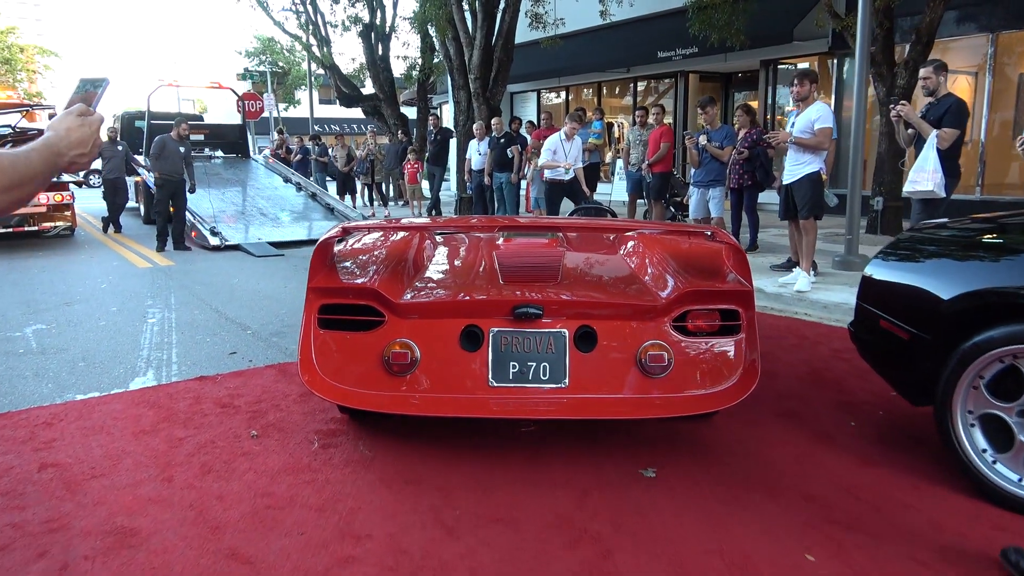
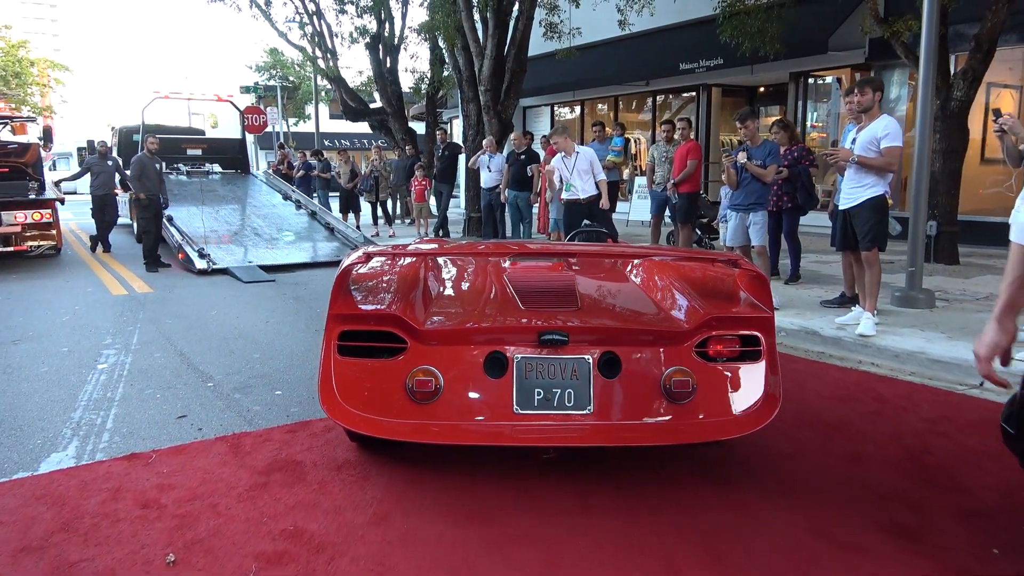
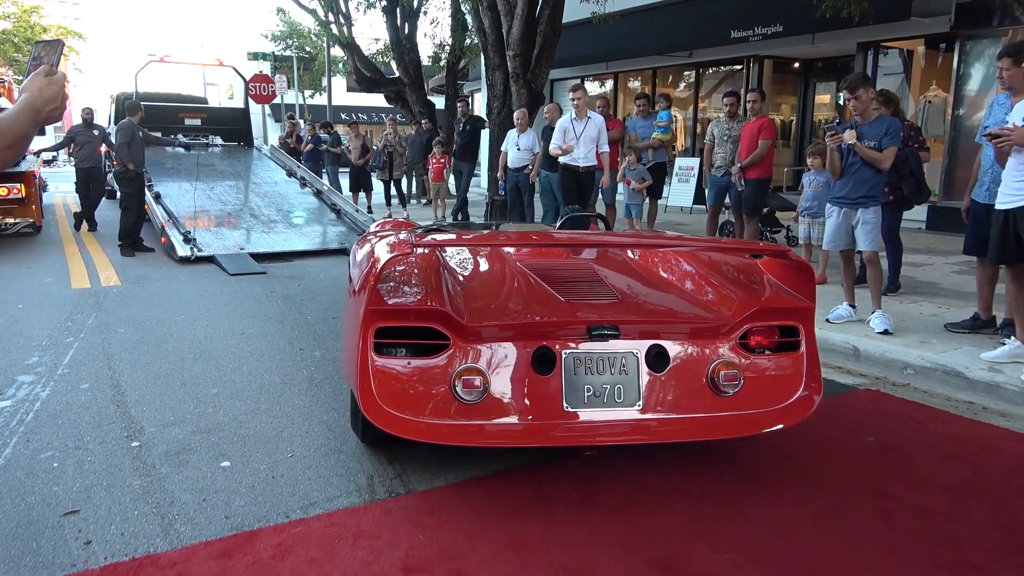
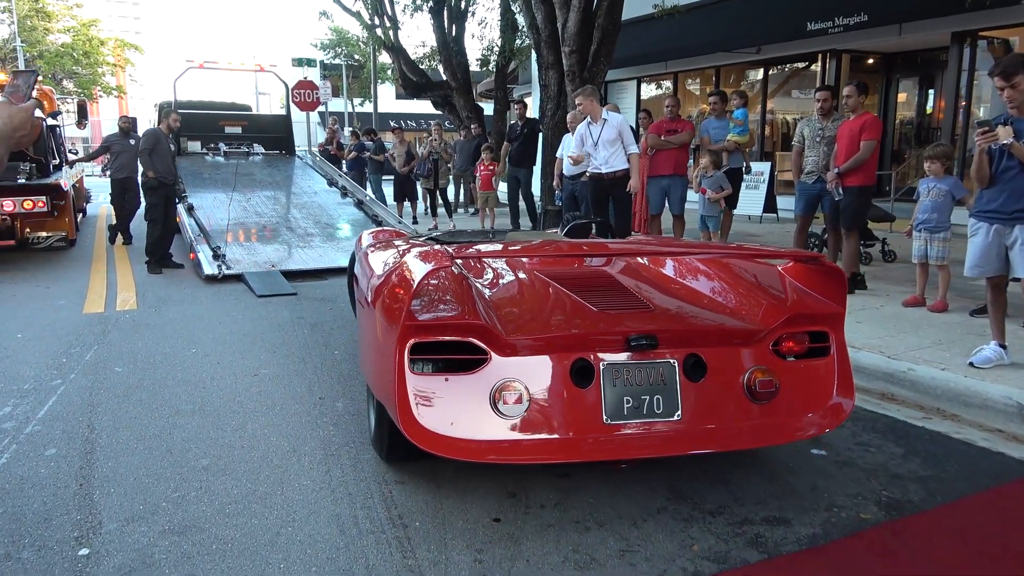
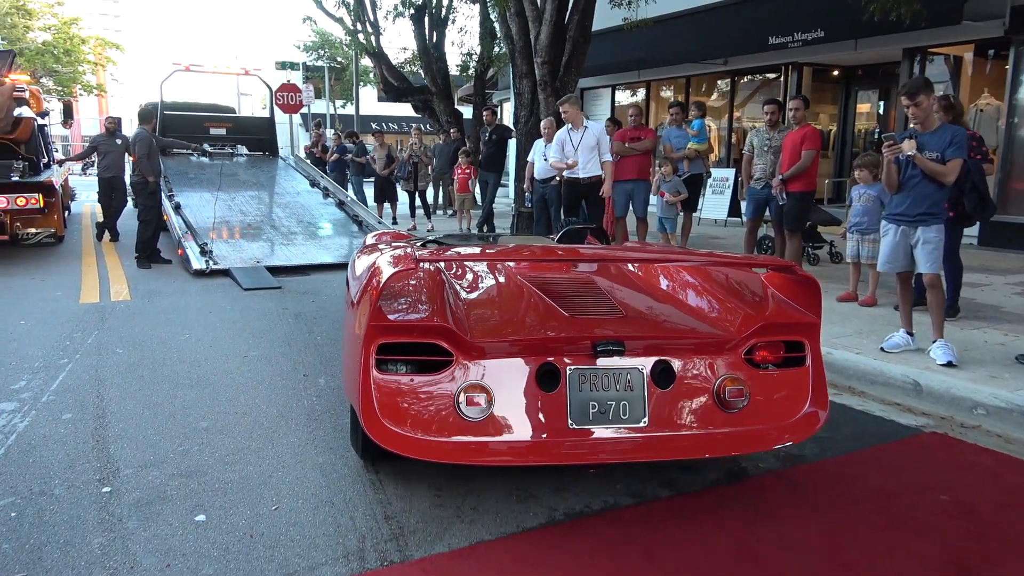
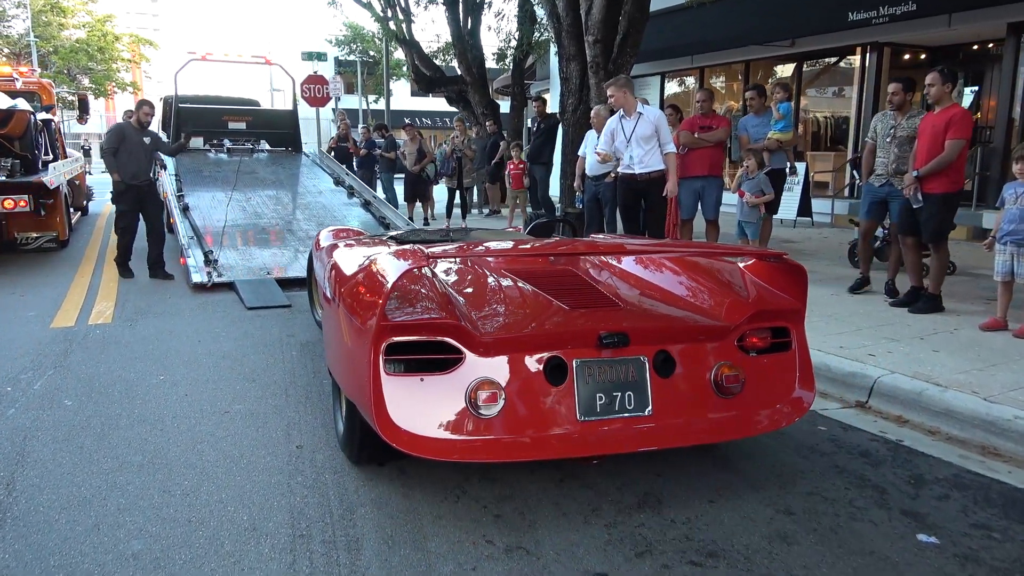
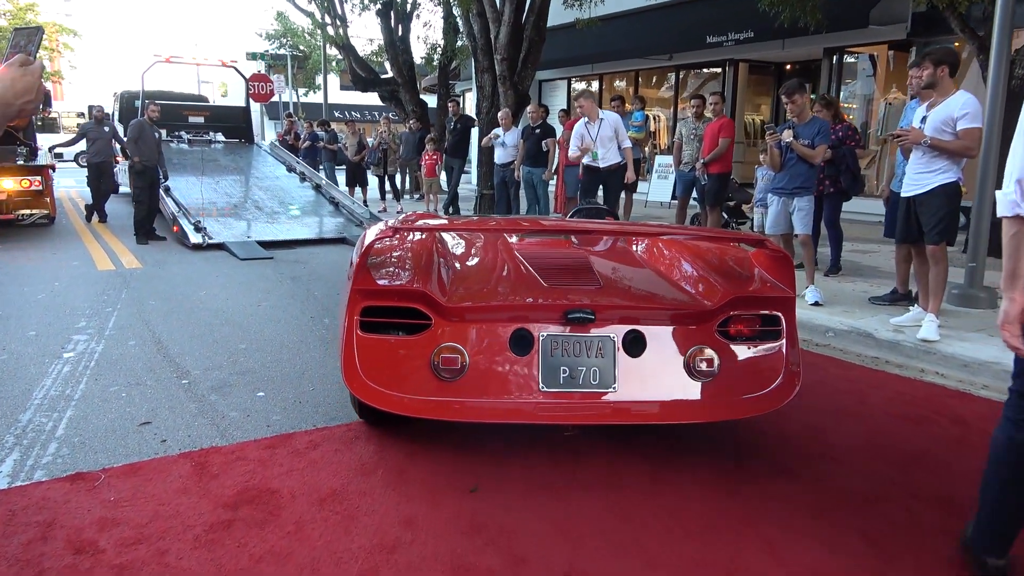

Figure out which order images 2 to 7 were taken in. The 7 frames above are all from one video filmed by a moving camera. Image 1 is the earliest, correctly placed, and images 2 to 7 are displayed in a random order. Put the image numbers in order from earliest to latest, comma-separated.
2, 7, 3, 5, 4, 6
